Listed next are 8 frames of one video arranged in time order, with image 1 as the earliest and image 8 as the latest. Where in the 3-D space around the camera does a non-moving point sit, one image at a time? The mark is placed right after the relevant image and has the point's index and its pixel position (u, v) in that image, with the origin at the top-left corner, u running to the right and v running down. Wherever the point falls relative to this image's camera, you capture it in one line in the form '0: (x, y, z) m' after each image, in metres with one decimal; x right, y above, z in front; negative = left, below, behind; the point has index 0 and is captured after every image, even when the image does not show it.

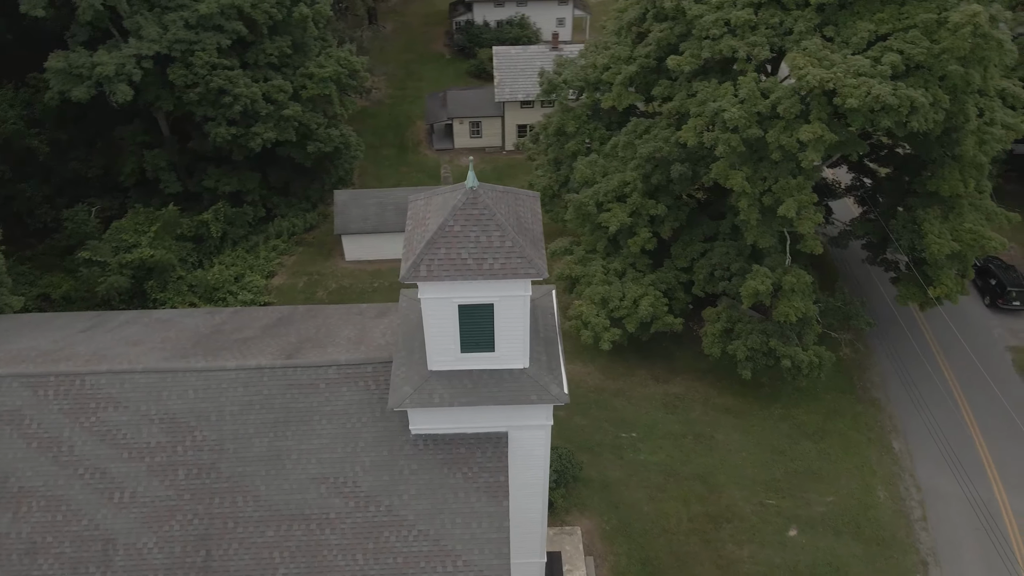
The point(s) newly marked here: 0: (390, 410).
0: (-2.8, -2.8, +16.8) m
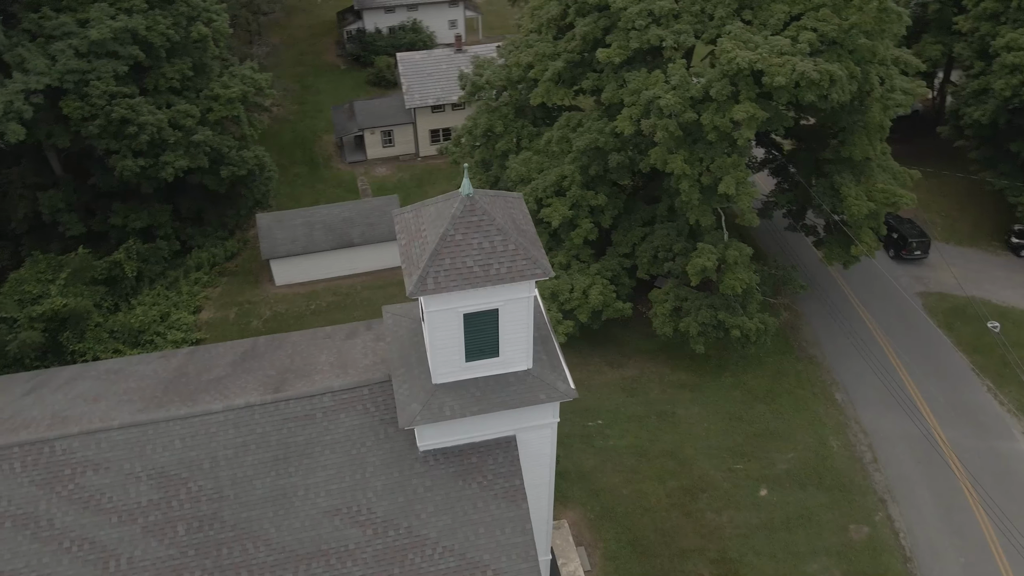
0: (-2.7, -3.2, +16.4) m
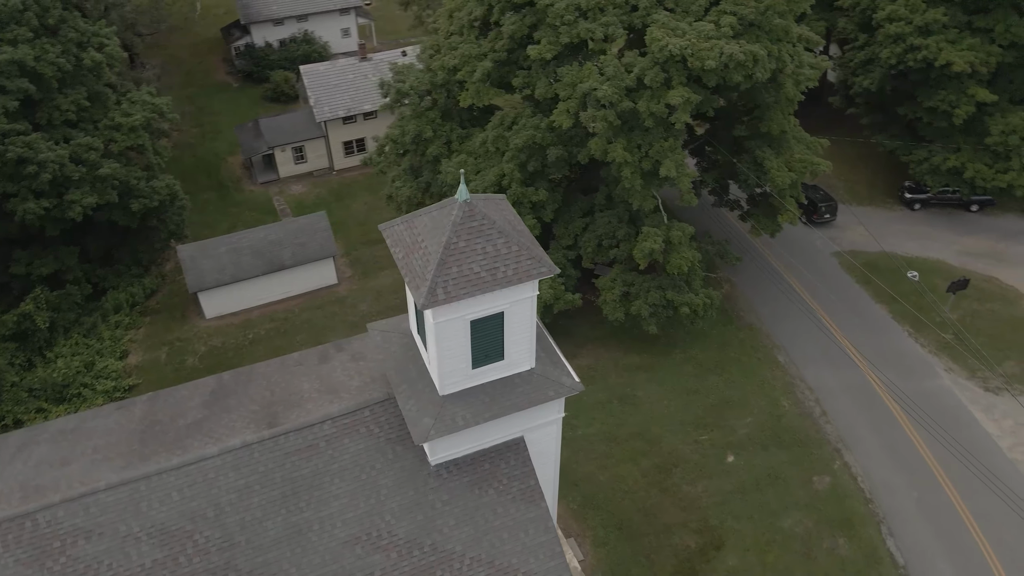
0: (-2.4, -3.6, +16.0) m
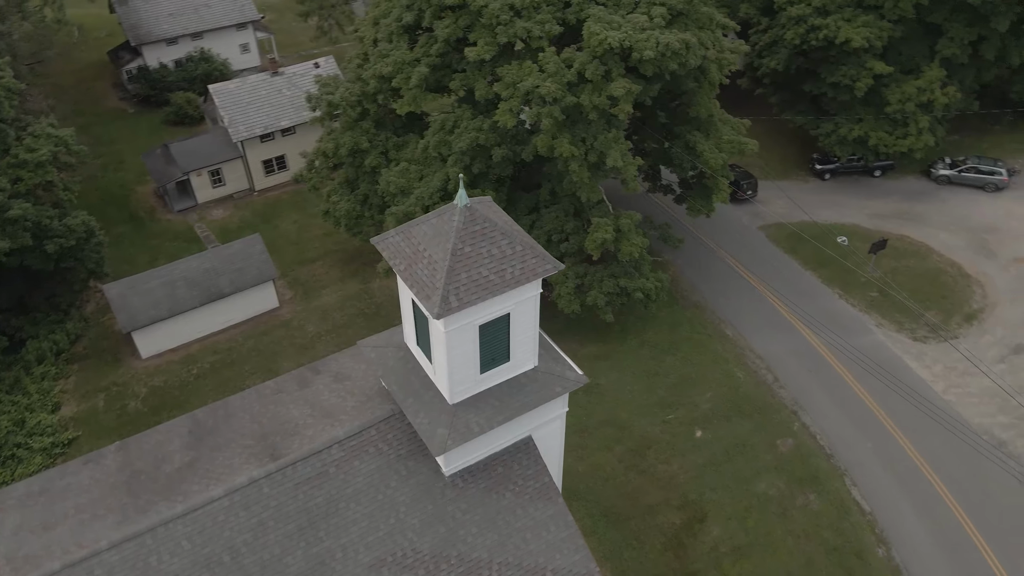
0: (-2.1, -3.8, +15.7) m
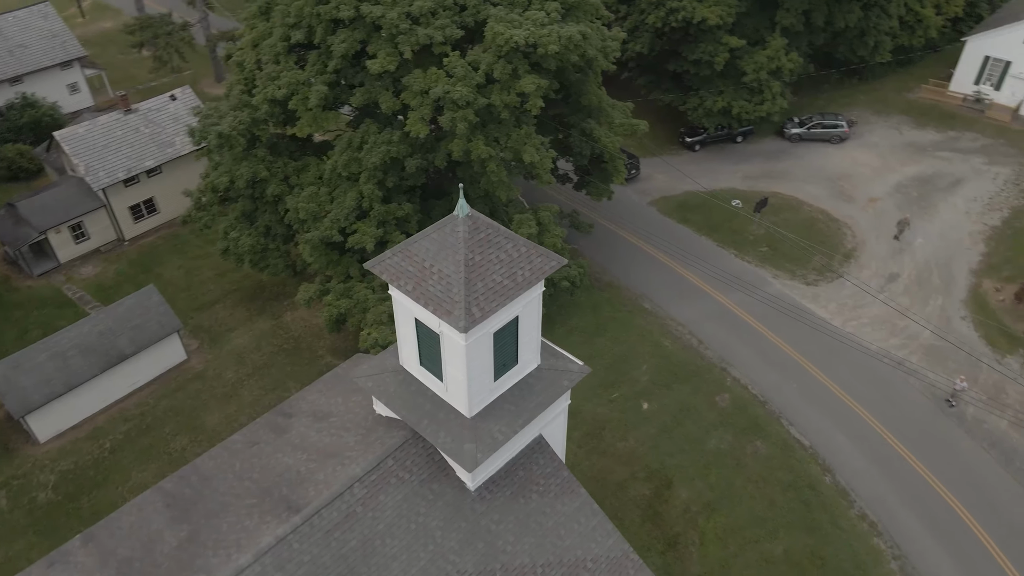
0: (-1.6, -4.2, +15.3) m
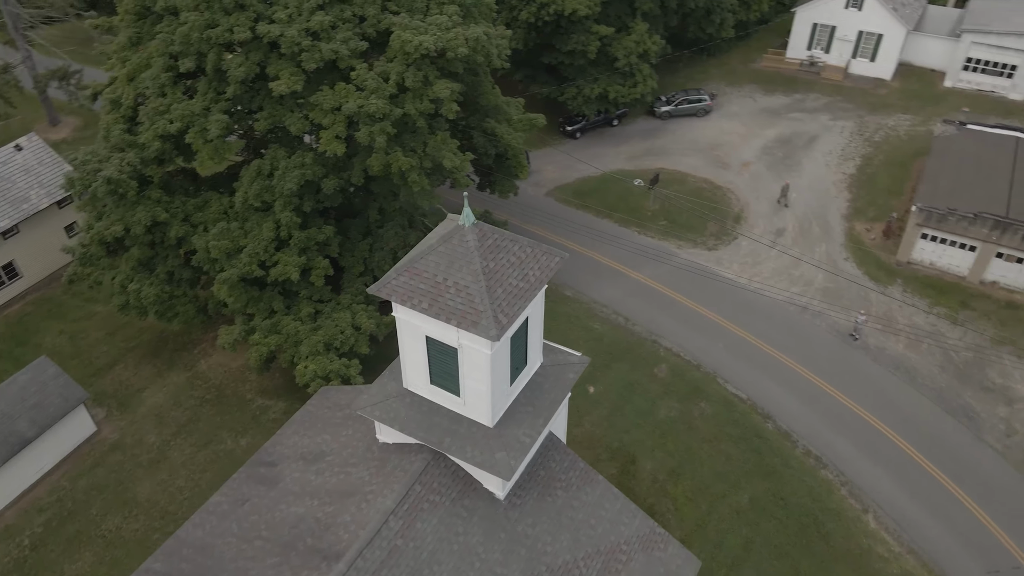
0: (-0.9, -4.4, +15.0) m
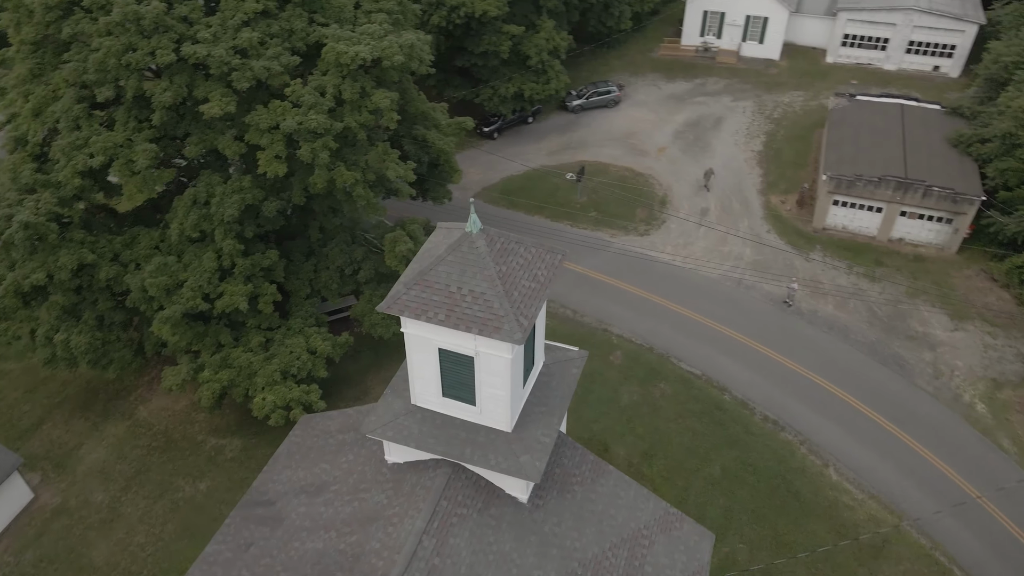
0: (-0.3, -4.5, +14.8) m
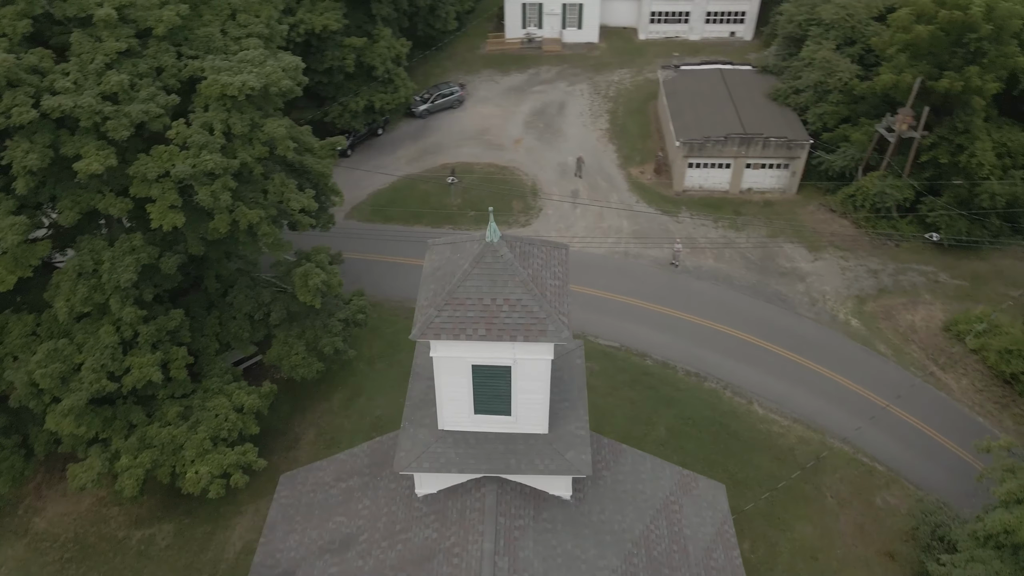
0: (+0.7, -4.6, +14.7) m
